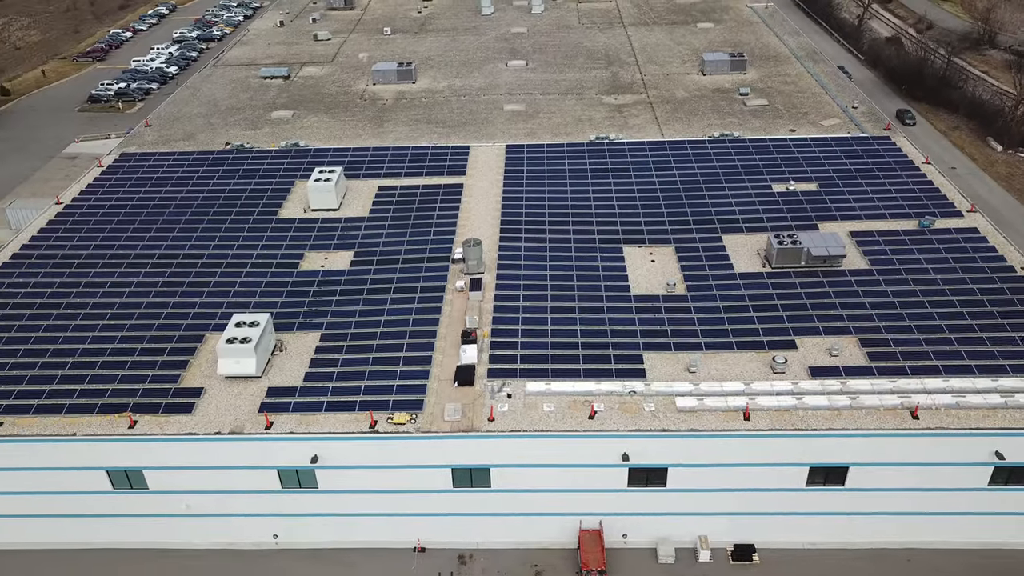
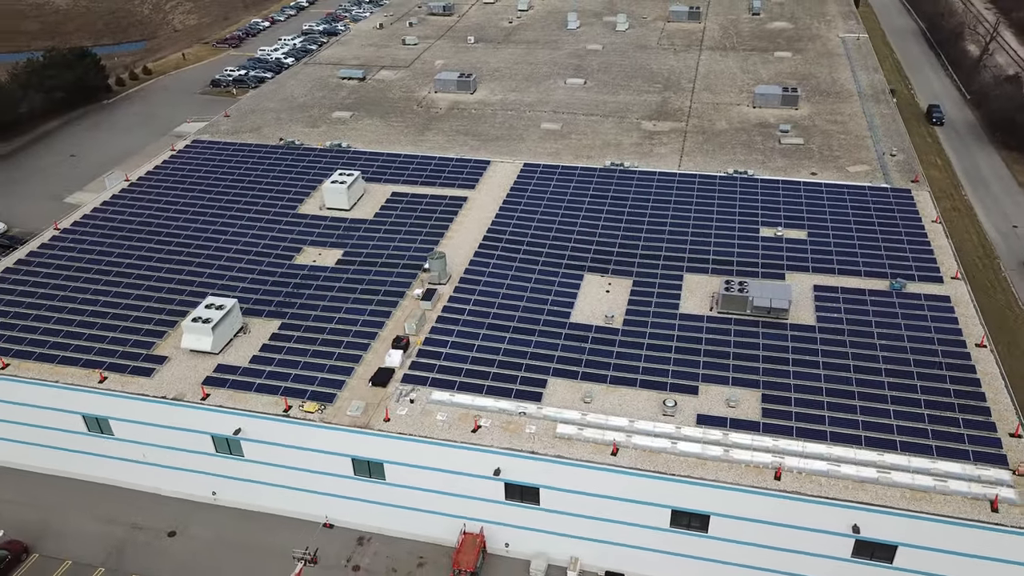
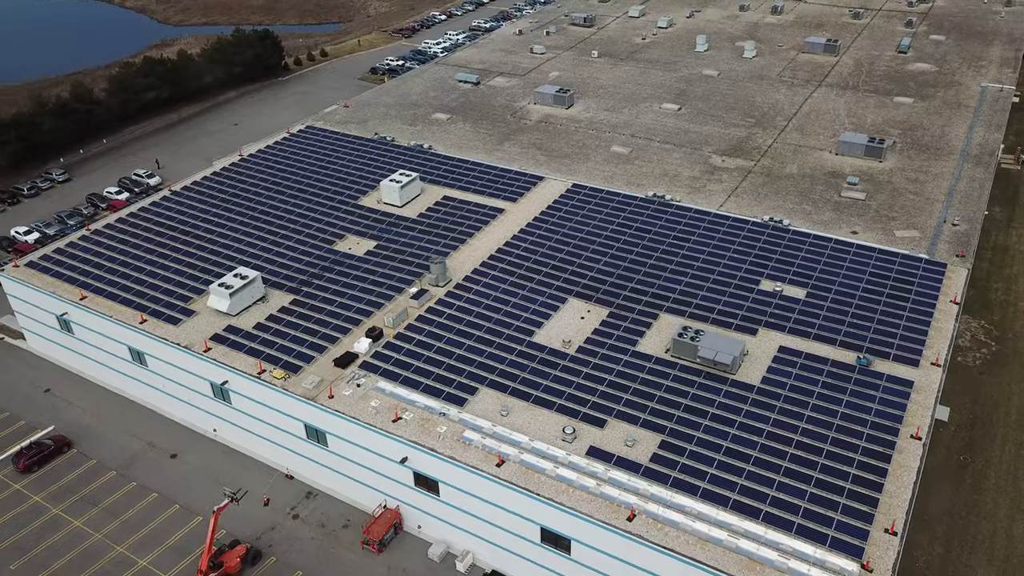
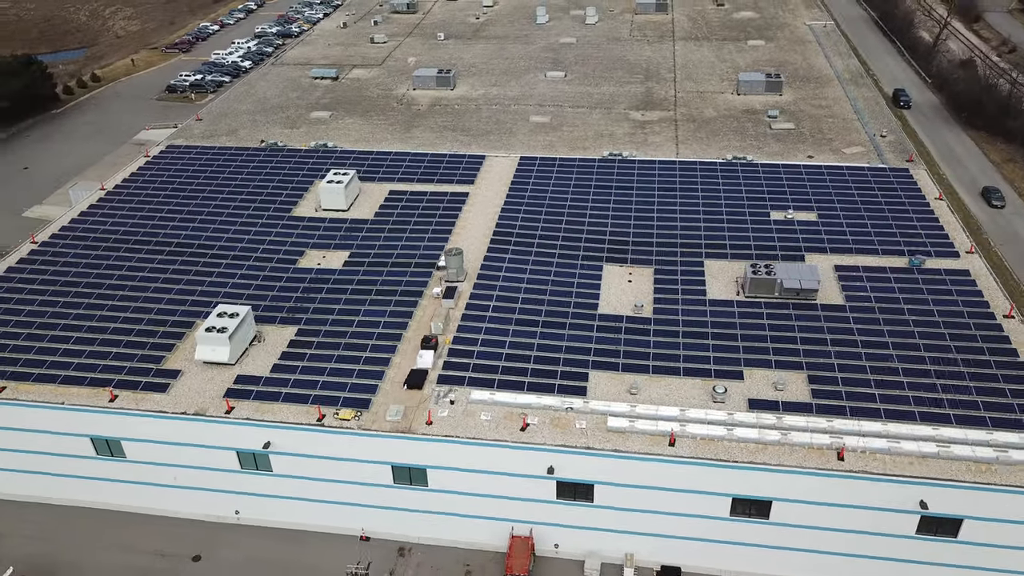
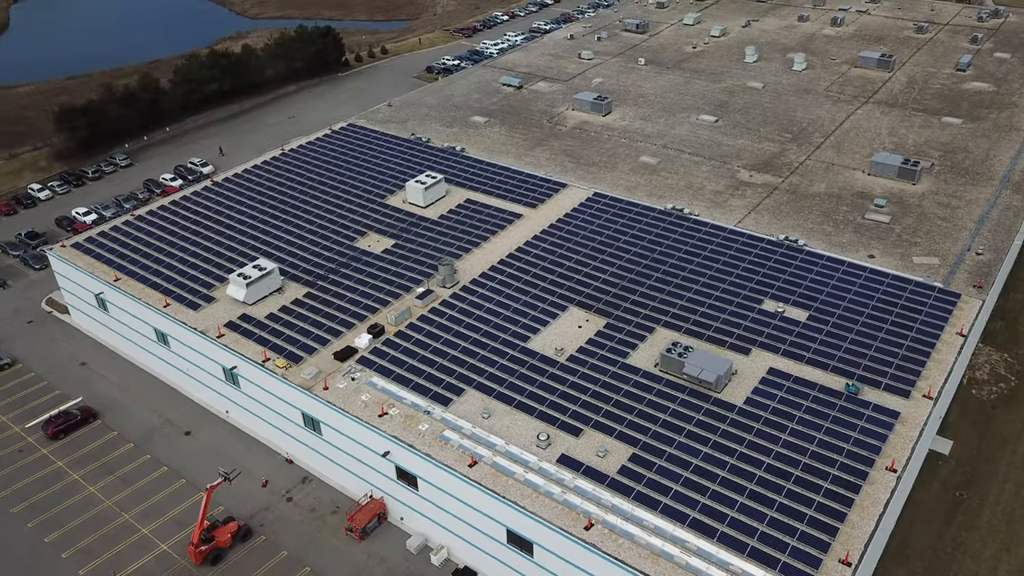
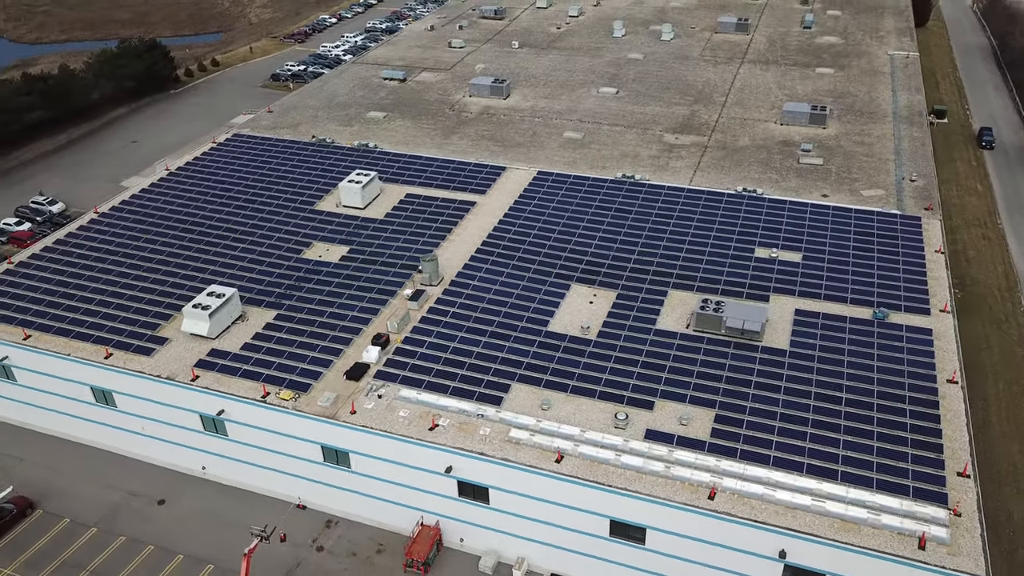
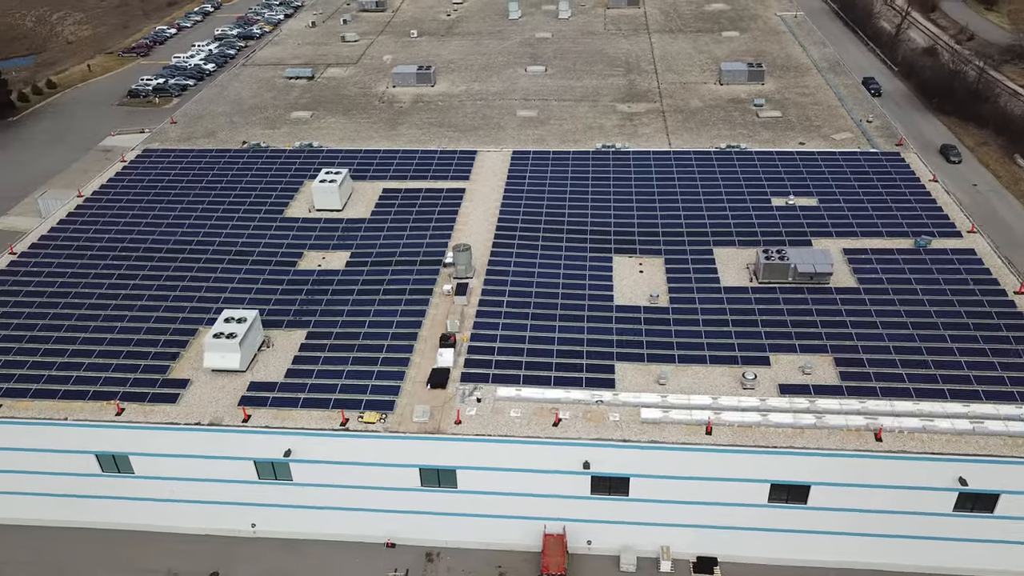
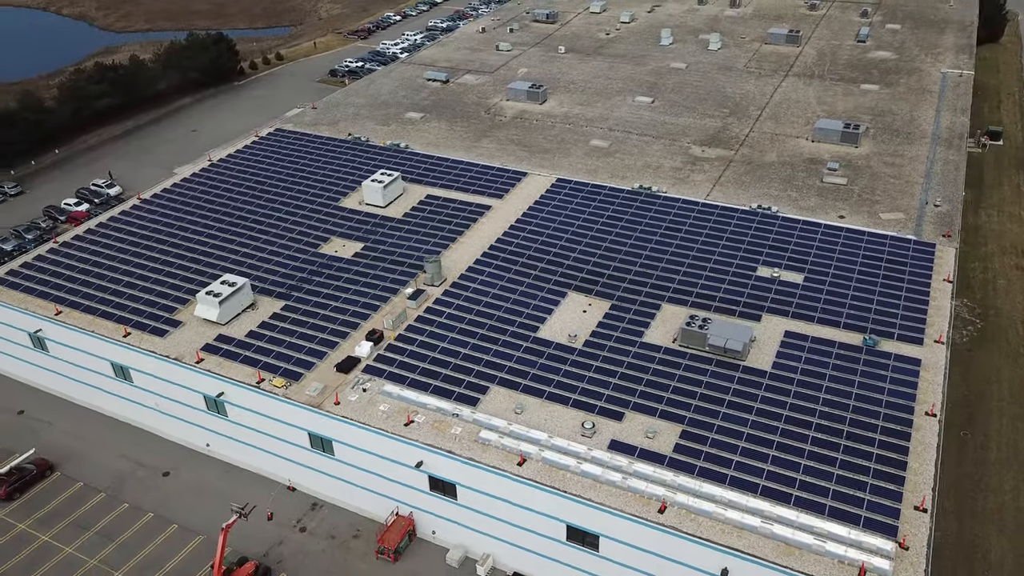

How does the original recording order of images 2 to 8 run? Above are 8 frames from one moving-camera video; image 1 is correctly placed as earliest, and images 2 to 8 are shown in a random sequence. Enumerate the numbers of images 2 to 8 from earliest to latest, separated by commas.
7, 4, 2, 6, 8, 3, 5
